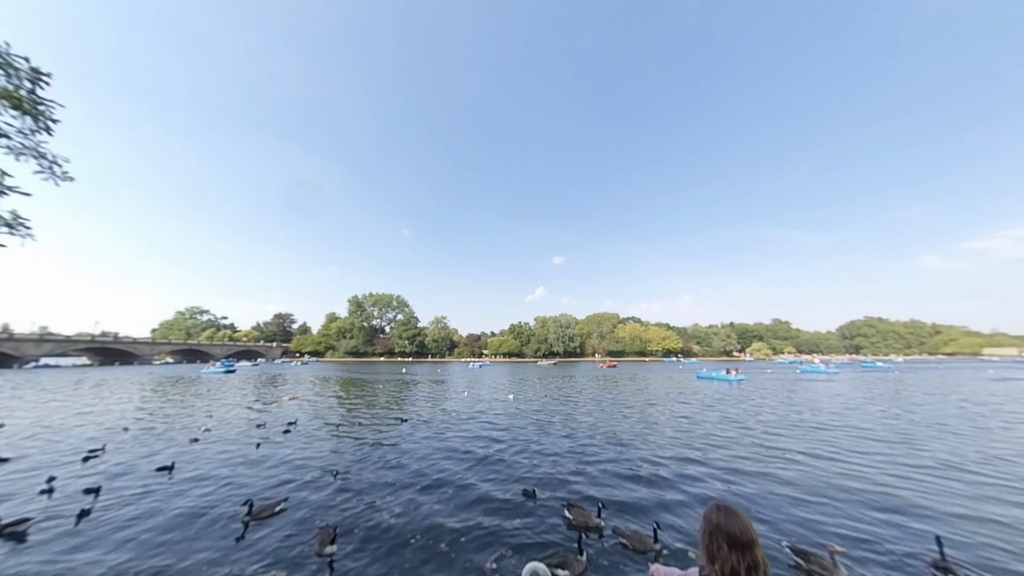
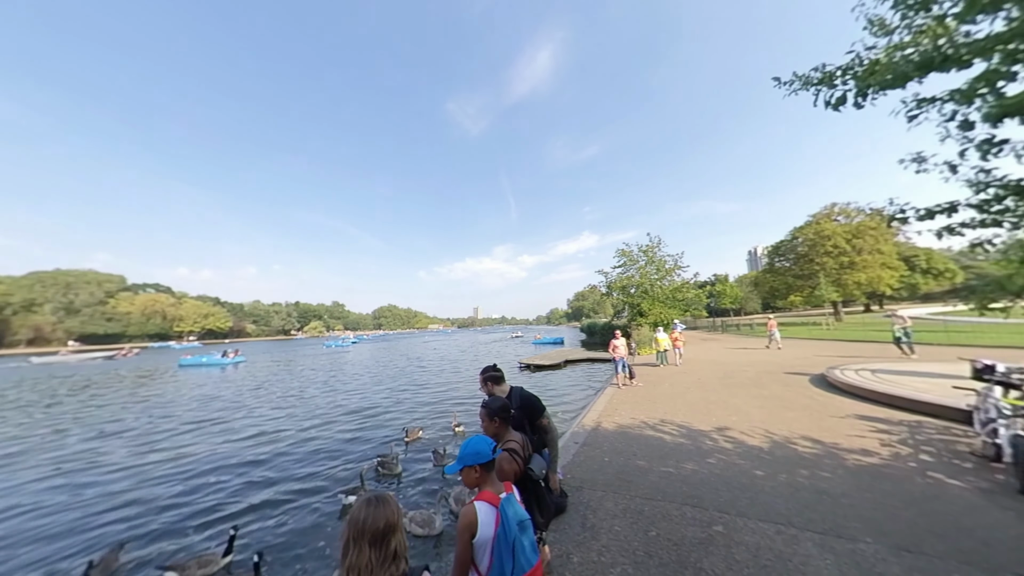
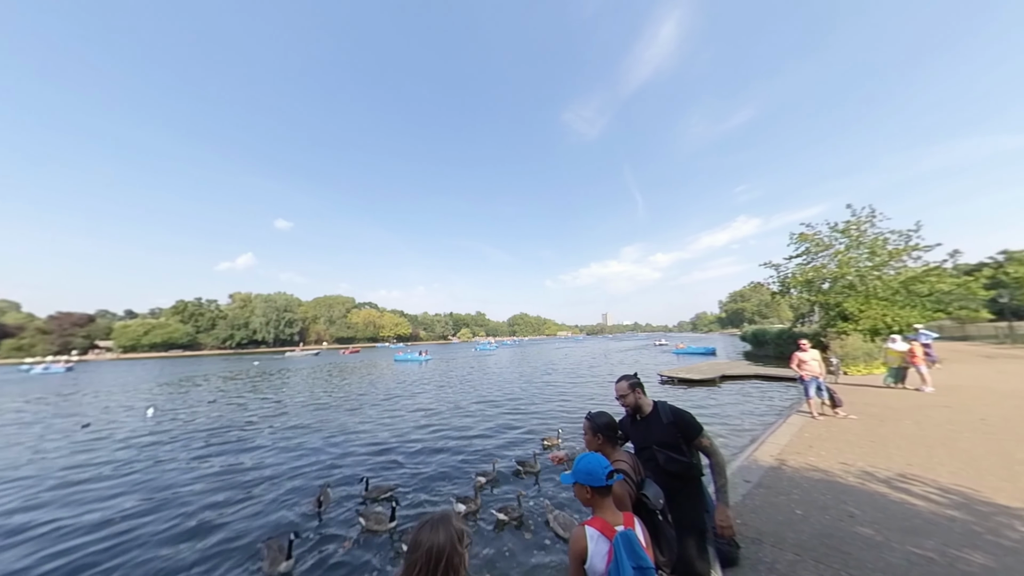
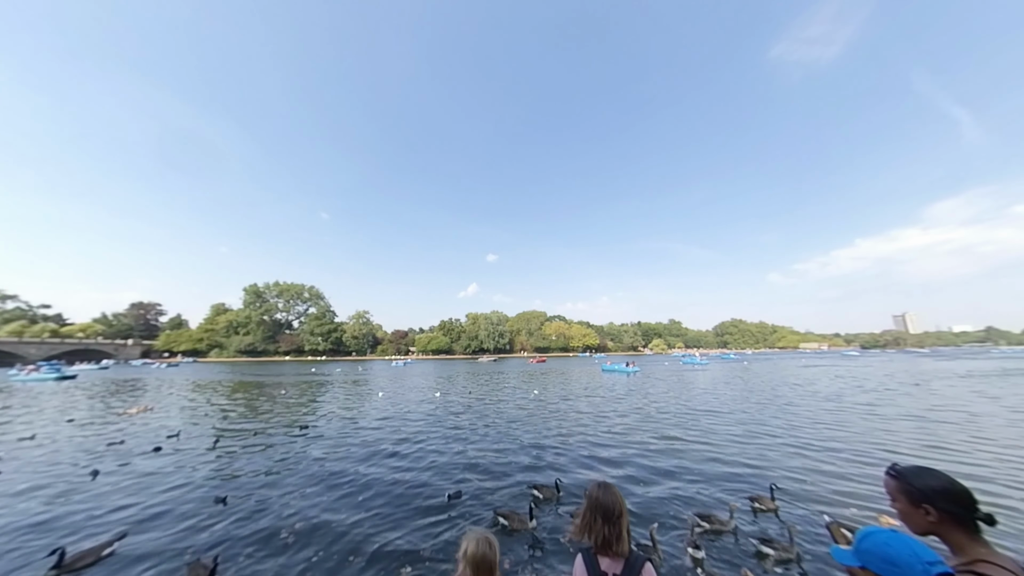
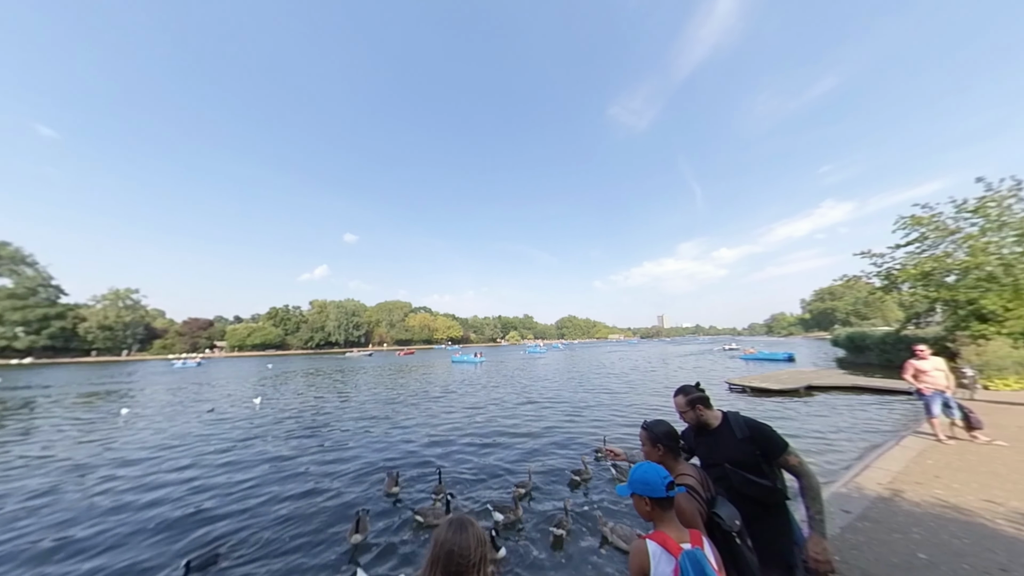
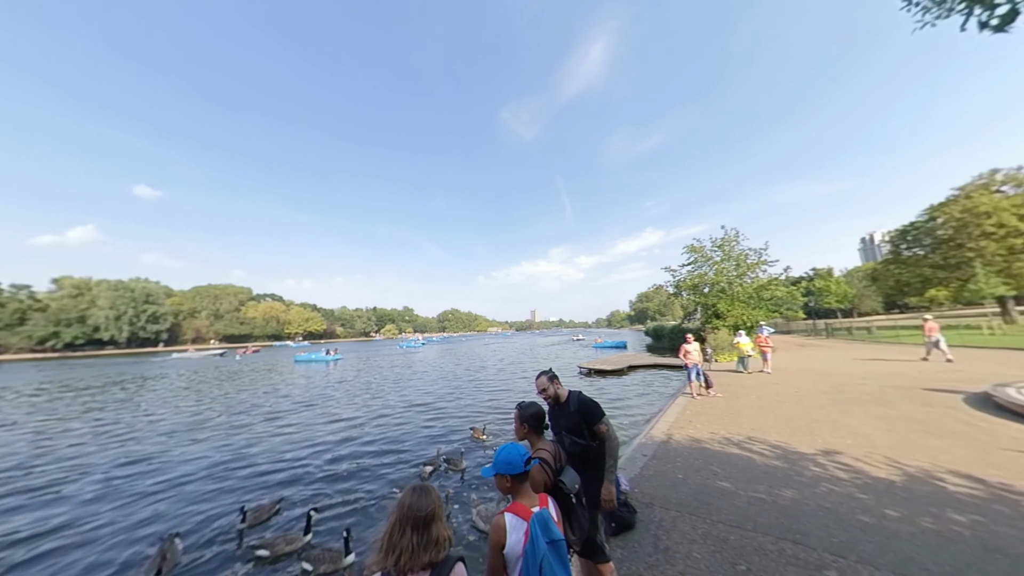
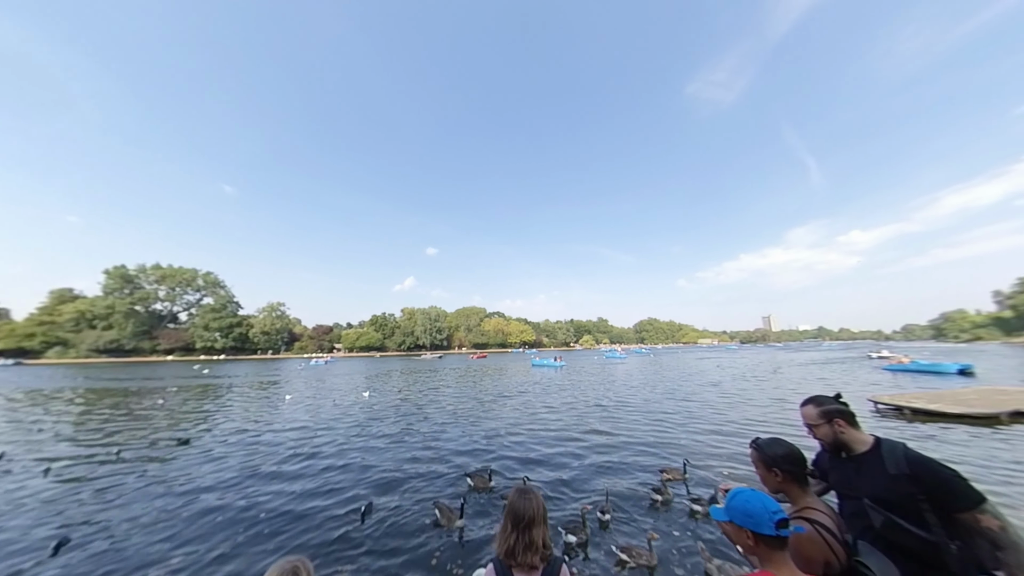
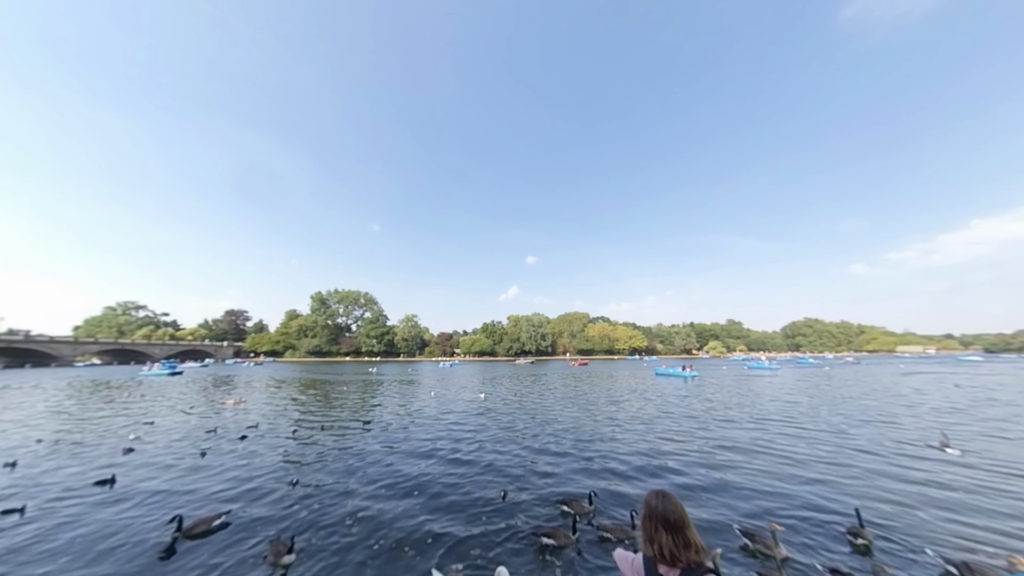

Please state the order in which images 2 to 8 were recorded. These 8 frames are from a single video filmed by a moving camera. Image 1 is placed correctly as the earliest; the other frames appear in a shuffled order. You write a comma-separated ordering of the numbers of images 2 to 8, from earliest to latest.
8, 4, 7, 5, 3, 6, 2
